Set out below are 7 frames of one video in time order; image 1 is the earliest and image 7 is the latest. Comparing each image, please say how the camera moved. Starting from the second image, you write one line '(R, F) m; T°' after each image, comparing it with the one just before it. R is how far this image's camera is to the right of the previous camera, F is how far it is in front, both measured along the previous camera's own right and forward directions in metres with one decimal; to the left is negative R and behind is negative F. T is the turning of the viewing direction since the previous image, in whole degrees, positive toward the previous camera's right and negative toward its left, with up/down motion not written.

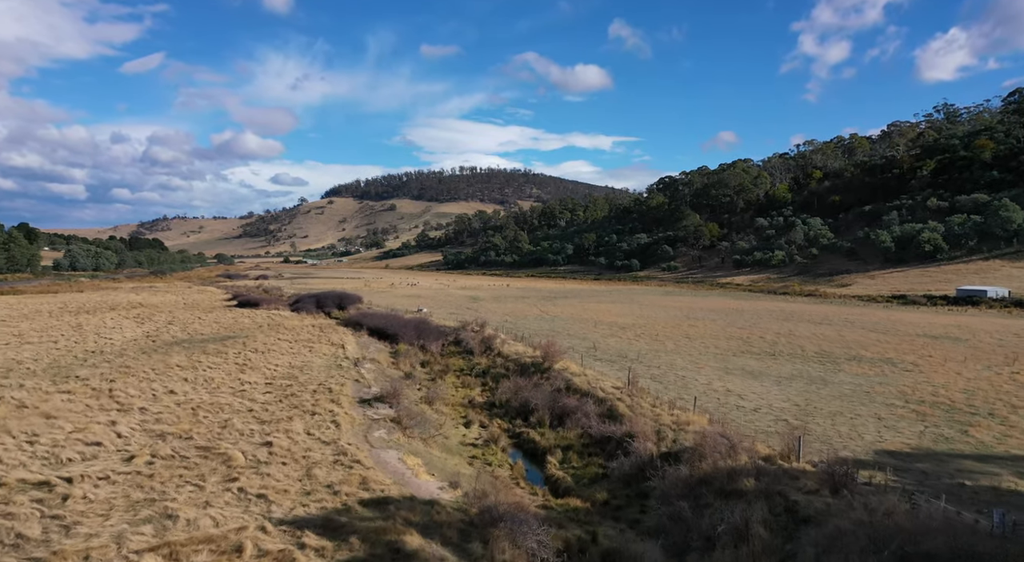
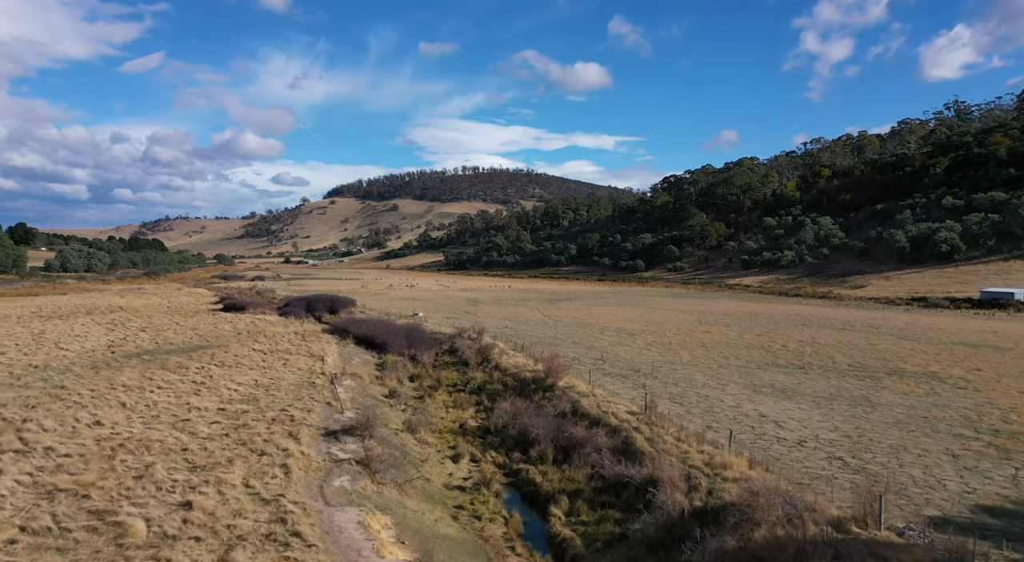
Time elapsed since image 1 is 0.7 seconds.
(+0.1, +2.7) m; 0°
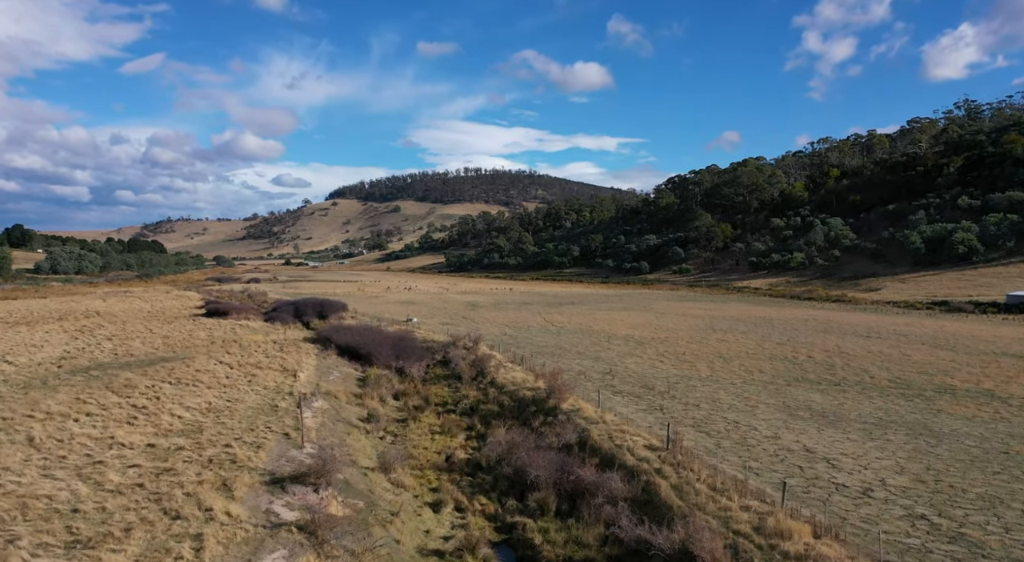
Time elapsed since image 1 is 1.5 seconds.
(+0.1, +2.7) m; 0°
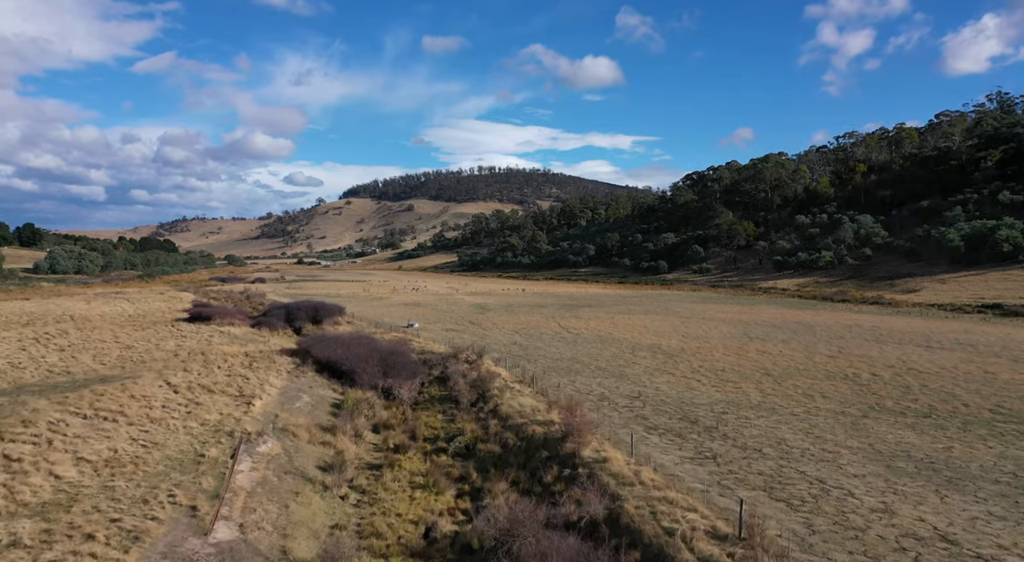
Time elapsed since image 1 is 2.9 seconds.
(+0.2, +4.0) m; -1°
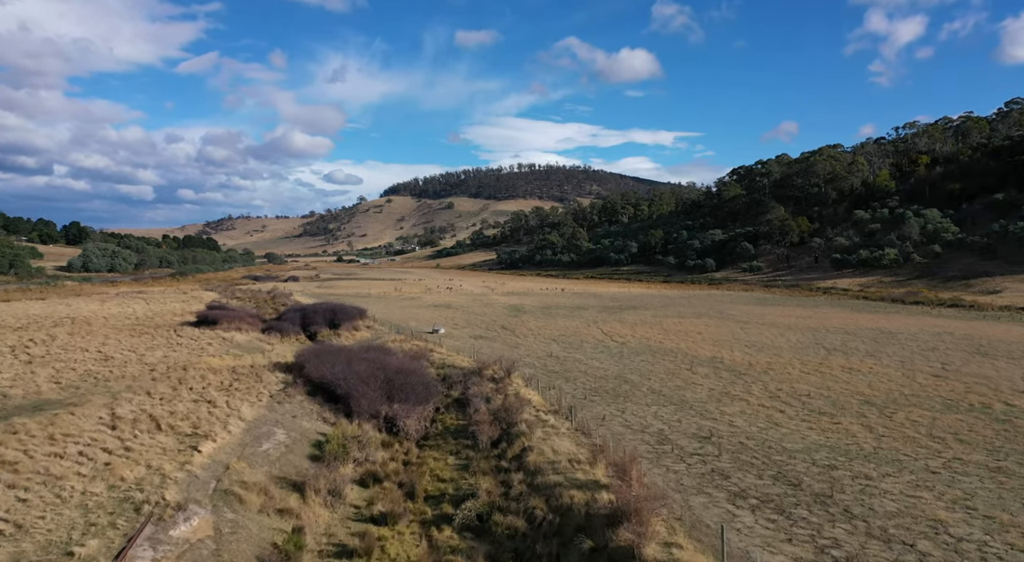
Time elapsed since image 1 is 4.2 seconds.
(+0.2, +4.2) m; -3°
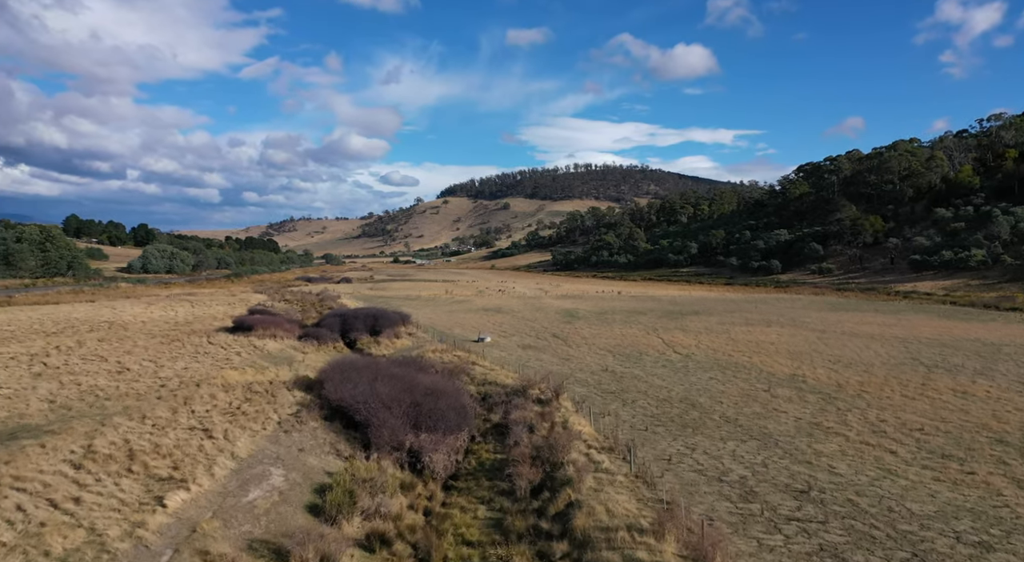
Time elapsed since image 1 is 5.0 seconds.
(+0.2, +2.8) m; -5°
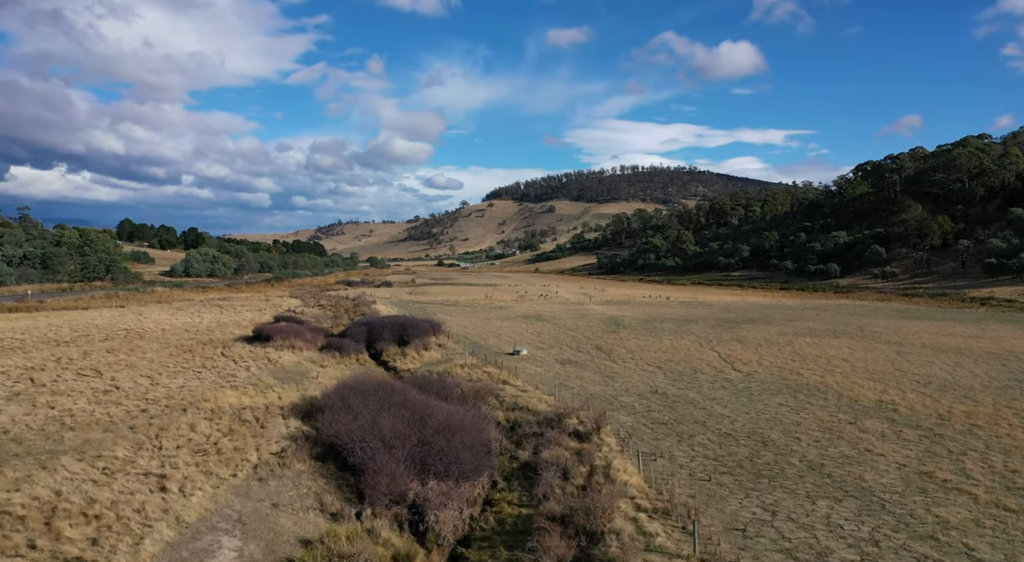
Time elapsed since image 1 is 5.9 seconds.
(+0.3, +3.0) m; -4°
